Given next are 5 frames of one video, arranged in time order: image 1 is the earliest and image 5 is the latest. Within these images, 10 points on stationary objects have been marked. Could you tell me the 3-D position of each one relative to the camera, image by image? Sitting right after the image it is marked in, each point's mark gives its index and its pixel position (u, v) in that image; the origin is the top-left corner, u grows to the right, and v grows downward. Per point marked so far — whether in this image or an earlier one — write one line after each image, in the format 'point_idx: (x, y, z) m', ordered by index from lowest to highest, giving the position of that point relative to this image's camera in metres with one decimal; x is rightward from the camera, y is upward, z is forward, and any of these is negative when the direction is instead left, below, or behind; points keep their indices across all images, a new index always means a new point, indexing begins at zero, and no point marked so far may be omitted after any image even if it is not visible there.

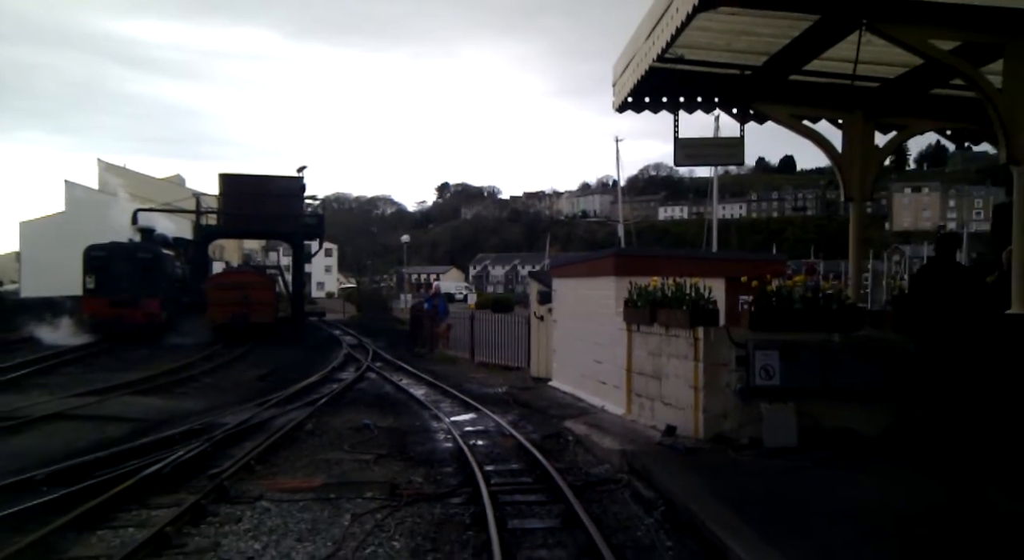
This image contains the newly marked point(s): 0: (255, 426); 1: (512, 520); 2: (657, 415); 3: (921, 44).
0: (-3.3, -1.9, +11.4) m
1: (0.0, -2.0, +7.3) m
2: (+1.7, -1.6, +10.3) m
3: (+2.9, +1.7, +6.3) m
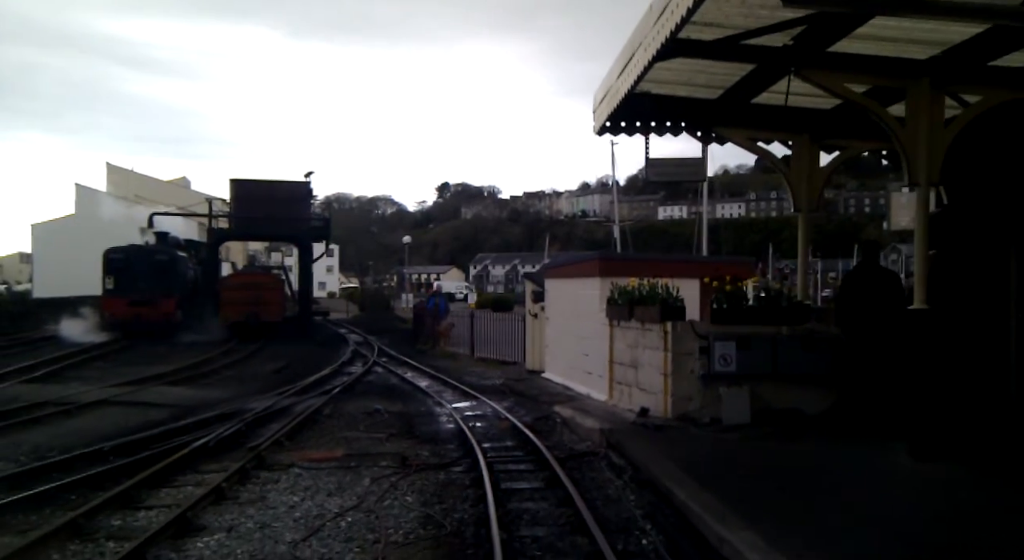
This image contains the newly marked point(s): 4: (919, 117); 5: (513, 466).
0: (-3.3, -1.9, +12.8) m
1: (-0.1, -2.0, +8.8) m
2: (+1.6, -1.6, +11.7) m
3: (+2.9, +1.7, +7.8) m
4: (+3.6, +1.4, +7.7) m
5: (0.0, -2.0, +9.7) m
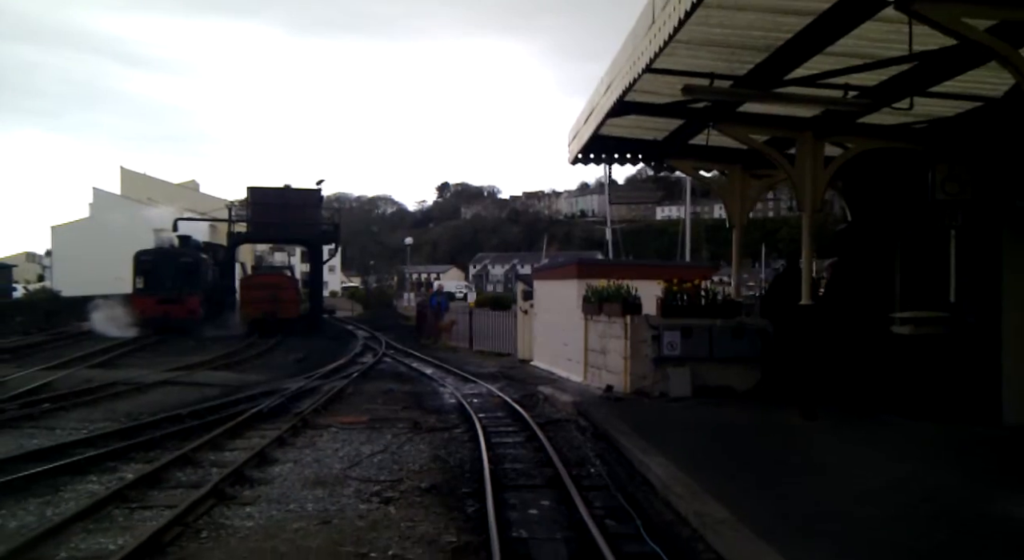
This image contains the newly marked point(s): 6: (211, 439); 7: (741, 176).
0: (-3.5, -1.9, +15.4) m
1: (-0.2, -2.0, +11.3) m
2: (+1.5, -1.6, +14.3) m
3: (+2.7, +1.7, +10.3) m
4: (+3.4, +1.4, +10.3) m
5: (-0.1, -2.0, +12.3) m
6: (-3.4, -1.8, +10.1) m
7: (+3.4, +1.5, +13.1) m
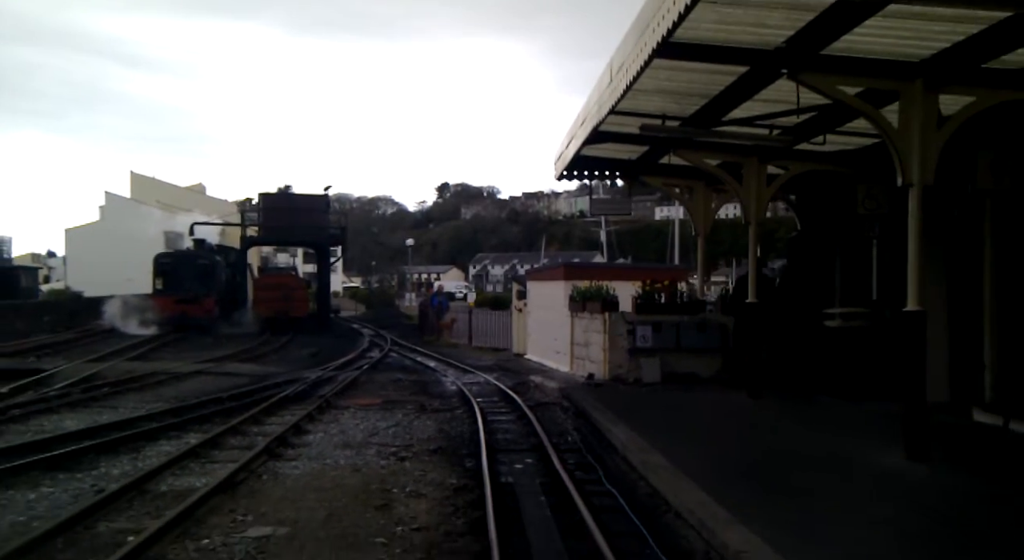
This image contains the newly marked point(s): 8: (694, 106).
0: (-3.6, -1.9, +17.3) m
1: (-0.4, -2.1, +13.3) m
2: (+1.3, -1.6, +16.2) m
3: (+2.6, +1.6, +12.3) m
4: (+3.3, +1.4, +12.2) m
5: (-0.3, -2.1, +14.2) m
6: (-3.5, -1.8, +12.0) m
7: (+3.3, +1.5, +15.0) m
8: (+2.1, +2.0, +10.4) m
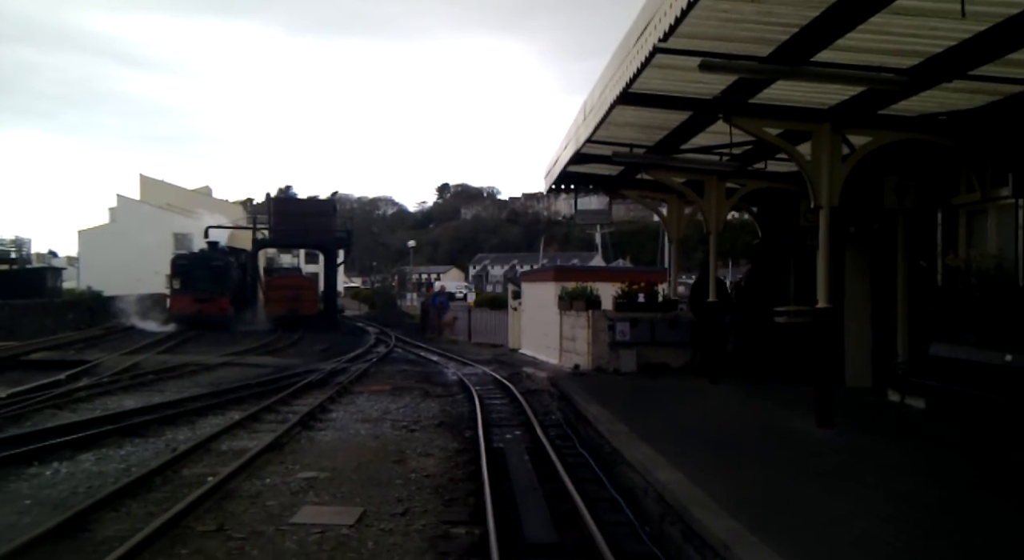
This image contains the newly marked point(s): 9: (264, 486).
0: (-3.7, -2.0, +19.2) m
1: (-0.5, -2.1, +15.2) m
2: (+1.2, -1.6, +18.1) m
3: (+2.5, +1.6, +14.2) m
4: (+3.2, +1.3, +14.2) m
5: (-0.4, -2.1, +16.1) m
6: (-3.6, -1.9, +14.0) m
7: (+3.2, +1.5, +16.9) m
8: (+2.0, +2.0, +12.3) m
9: (-2.2, -1.8, +7.8) m
